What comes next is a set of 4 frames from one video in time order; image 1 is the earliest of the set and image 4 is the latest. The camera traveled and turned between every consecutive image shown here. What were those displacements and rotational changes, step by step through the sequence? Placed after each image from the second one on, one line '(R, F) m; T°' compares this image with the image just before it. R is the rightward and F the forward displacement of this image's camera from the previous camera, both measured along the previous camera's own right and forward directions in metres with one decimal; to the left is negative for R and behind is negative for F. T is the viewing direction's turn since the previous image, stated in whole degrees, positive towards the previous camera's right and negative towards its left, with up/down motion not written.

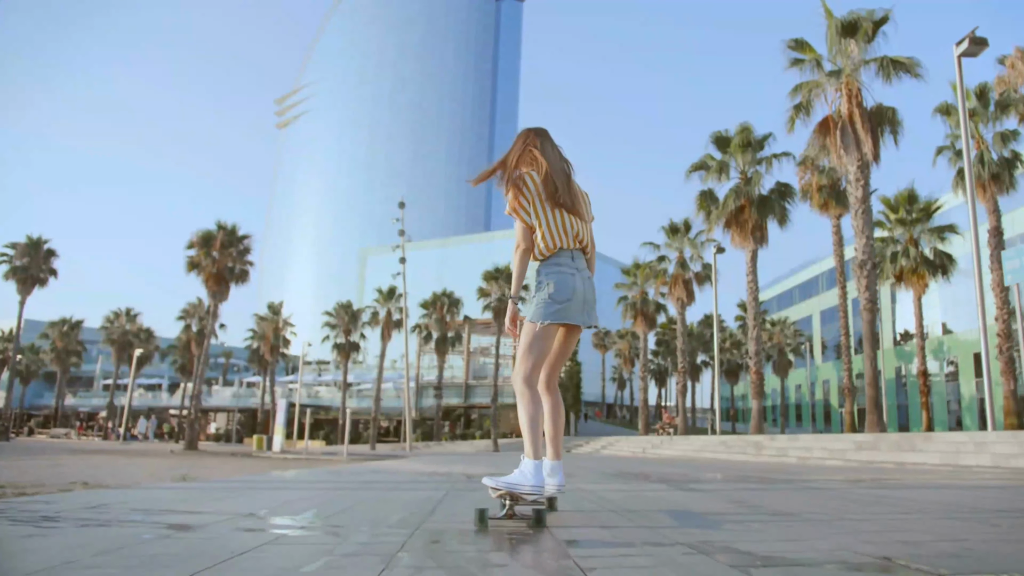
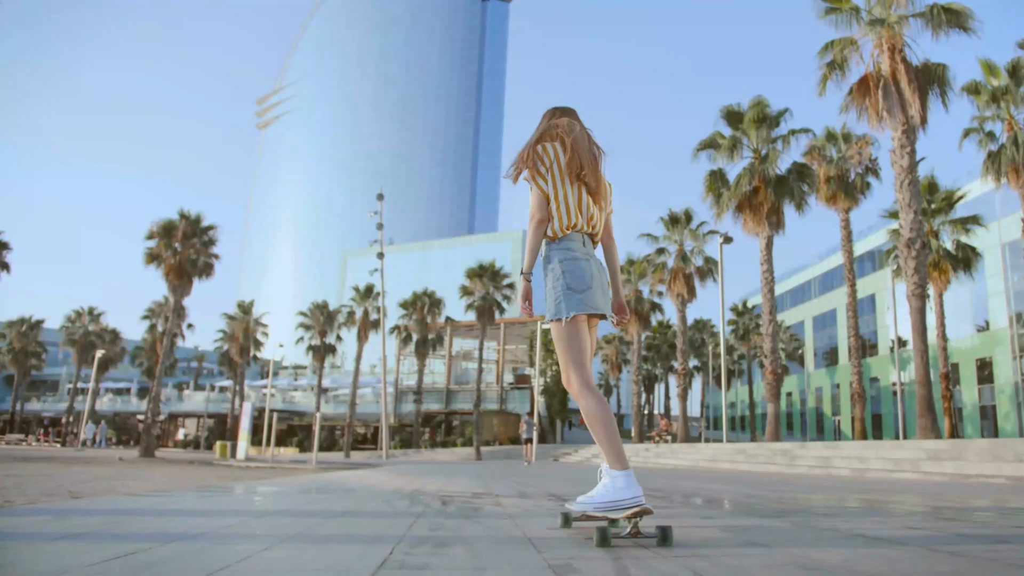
(-0.1, +2.3) m; +1°
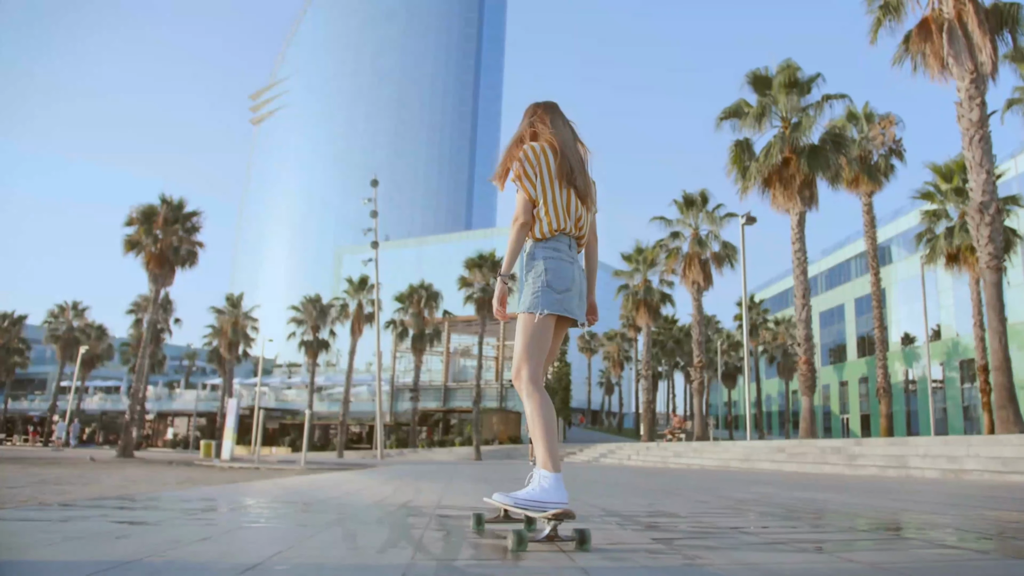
(-0.2, +1.8) m; 0°
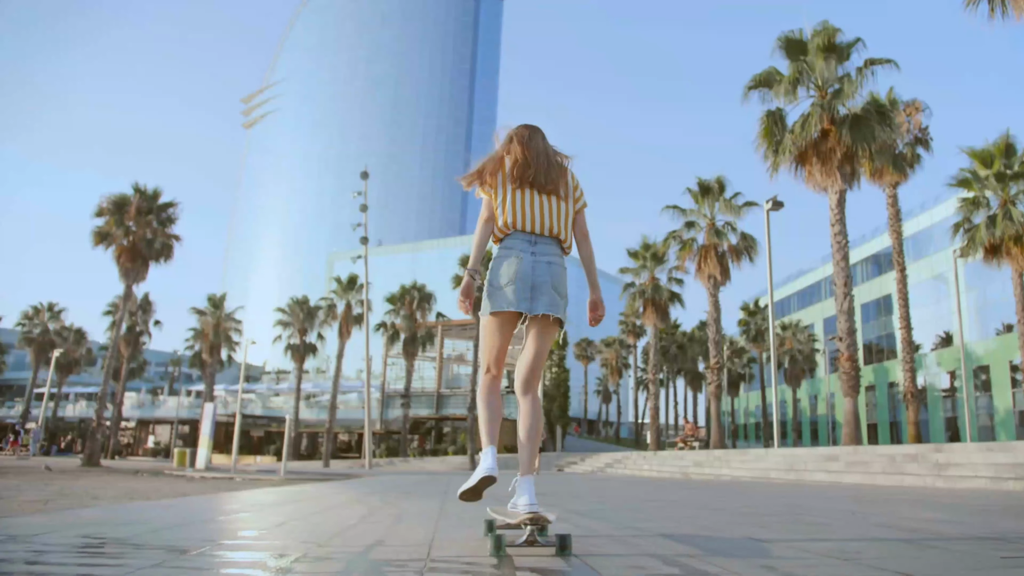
(-0.2, +2.0) m; +1°
